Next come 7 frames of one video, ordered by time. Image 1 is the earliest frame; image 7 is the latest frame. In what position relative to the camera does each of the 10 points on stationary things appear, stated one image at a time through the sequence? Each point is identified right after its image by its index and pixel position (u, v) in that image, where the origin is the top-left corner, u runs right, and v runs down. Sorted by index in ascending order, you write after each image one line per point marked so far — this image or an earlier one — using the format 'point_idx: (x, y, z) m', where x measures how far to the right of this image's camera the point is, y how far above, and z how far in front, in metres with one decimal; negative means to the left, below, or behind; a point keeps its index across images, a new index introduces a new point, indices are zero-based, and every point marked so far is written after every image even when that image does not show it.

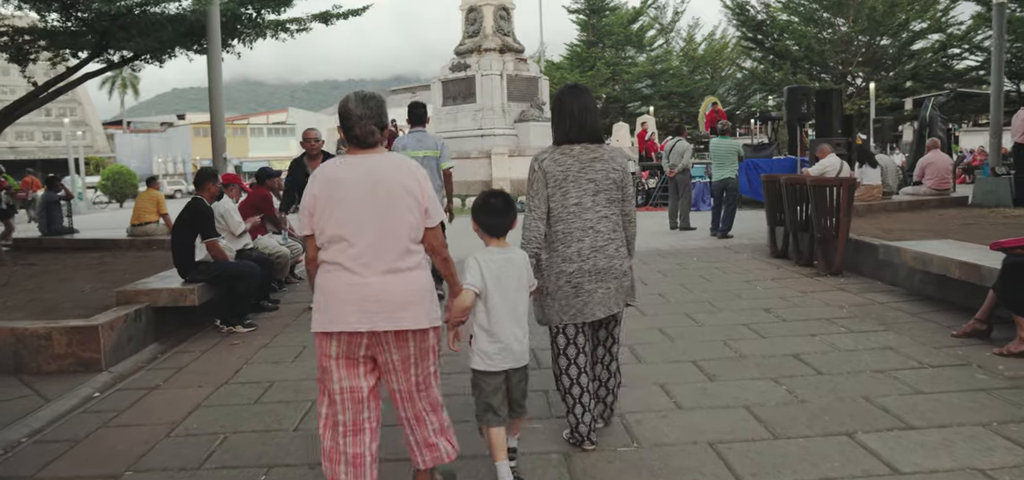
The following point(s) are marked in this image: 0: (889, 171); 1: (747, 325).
0: (+6.2, +1.1, +12.8) m
1: (+1.8, -0.6, +5.9) m
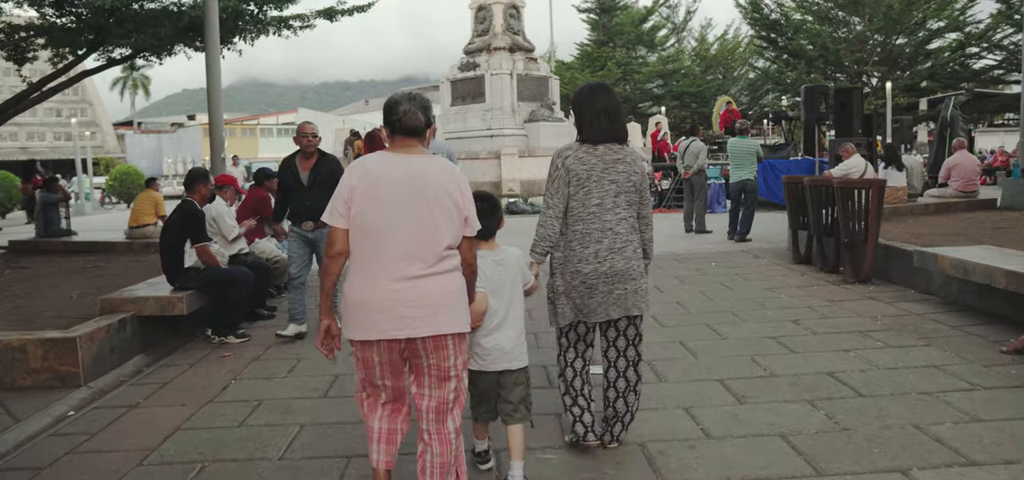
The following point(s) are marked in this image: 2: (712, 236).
0: (+6.3, +1.1, +12.3) m
1: (+1.8, -0.7, +5.5) m
2: (+3.1, +0.1, +12.2) m
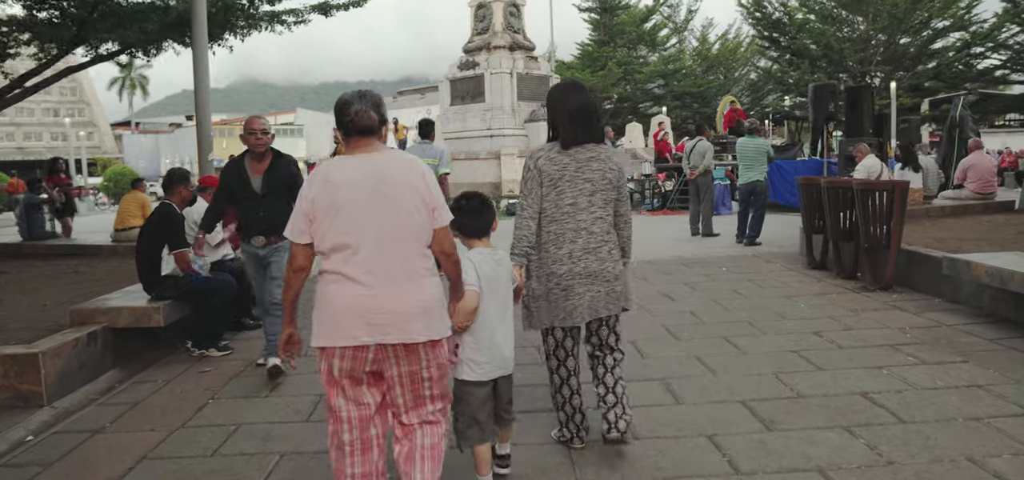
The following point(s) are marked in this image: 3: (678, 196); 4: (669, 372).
0: (+6.4, +1.0, +11.9) m
1: (+1.9, -0.7, +5.0) m
2: (+3.1, 0.0, +11.8) m
3: (+3.7, +1.0, +17.6) m
4: (+0.9, -0.8, +4.7) m
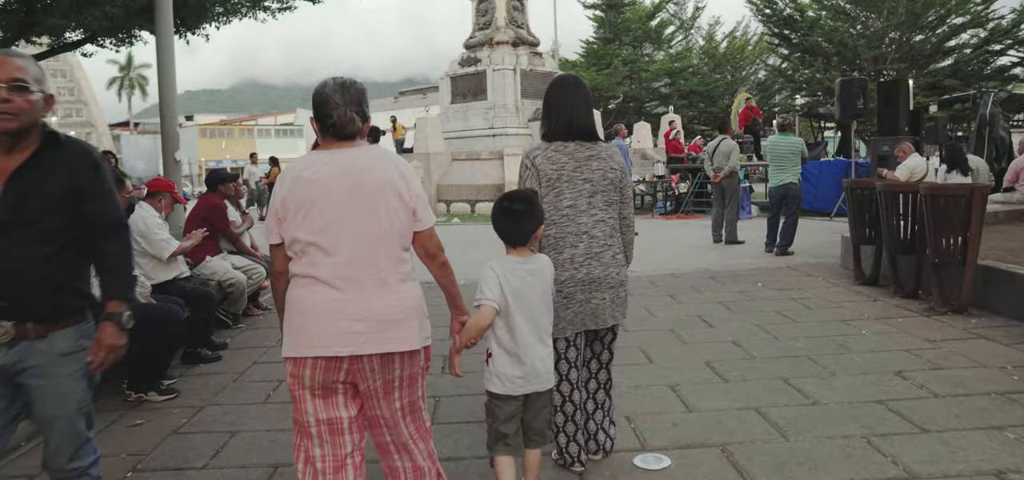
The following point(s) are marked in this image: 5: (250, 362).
0: (+6.4, +0.9, +10.8) m
1: (+1.9, -0.8, +4.0) m
2: (+3.2, -0.1, +10.7) m
3: (+3.8, +0.9, +16.5) m
4: (+1.0, -0.9, +3.6) m
5: (-1.8, -0.8, +5.5) m
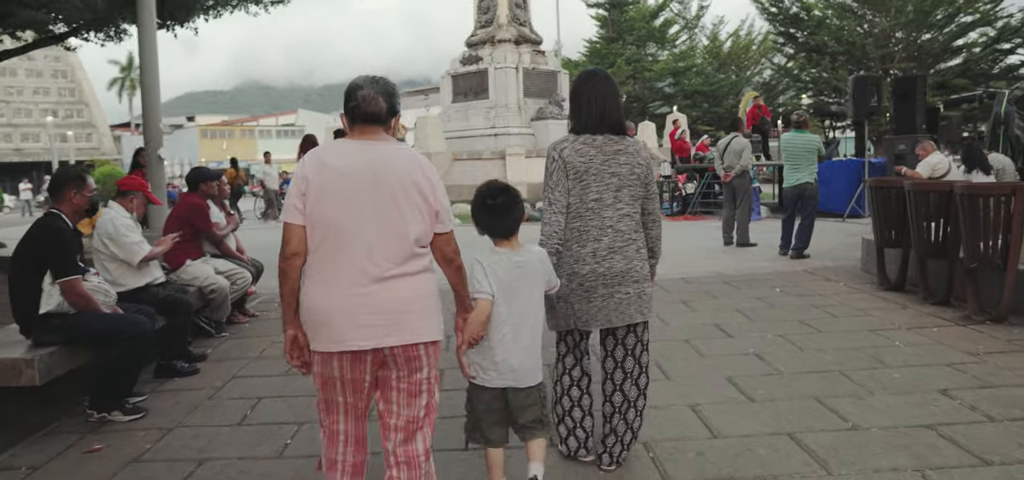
0: (+6.5, +0.9, +10.4) m
1: (+1.9, -0.9, +3.5) m
2: (+3.2, -0.1, +10.3) m
3: (+3.9, +0.8, +16.1) m
4: (+1.0, -0.9, +3.2) m
5: (-1.8, -0.9, +5.0) m
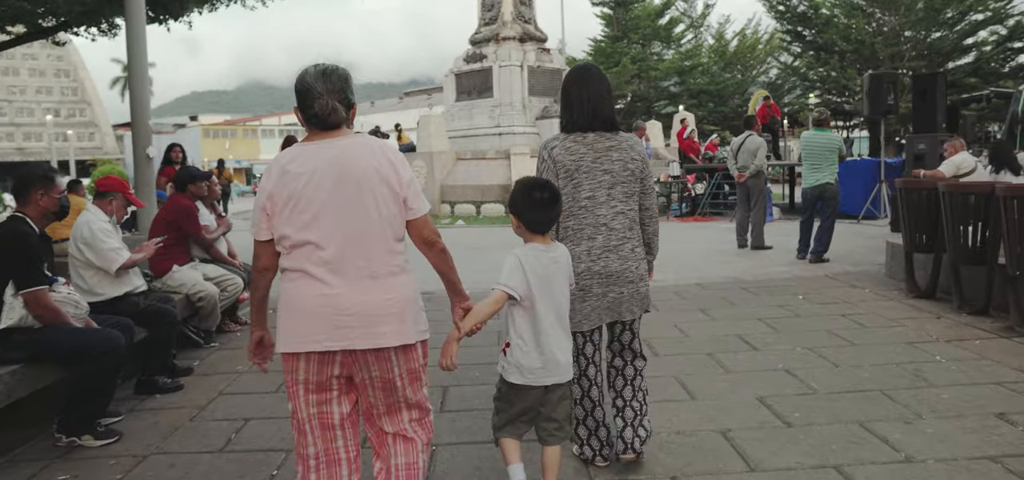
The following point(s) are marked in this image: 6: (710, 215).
0: (+6.5, +0.8, +10.0) m
1: (+2.0, -0.9, +3.1) m
2: (+3.3, -0.2, +9.9) m
3: (+4.0, +0.8, +15.7) m
4: (+1.1, -1.0, +2.8) m
5: (-1.8, -0.9, +4.6) m
6: (+3.9, +0.5, +15.5) m
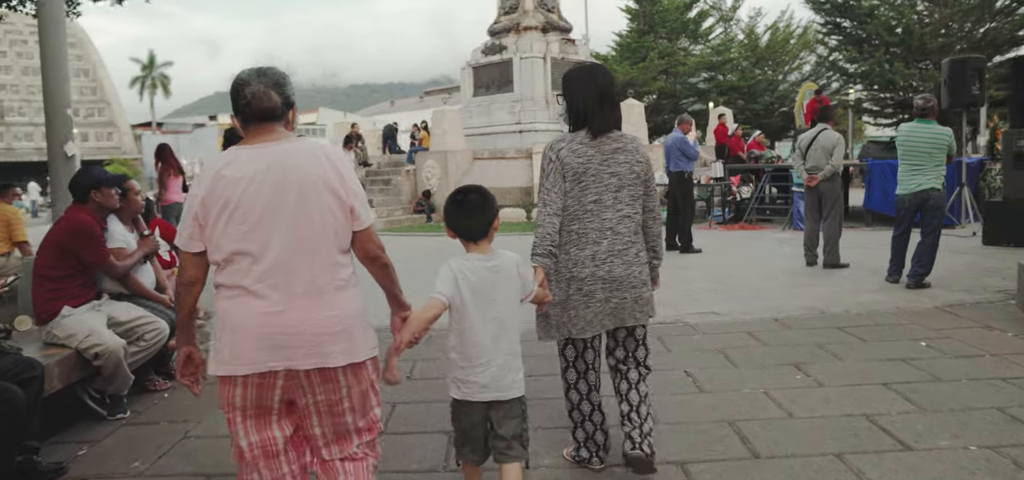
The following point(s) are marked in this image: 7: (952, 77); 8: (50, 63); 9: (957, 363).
0: (+6.8, +0.6, +8.1) m
1: (+2.0, -1.1, +1.4) m
2: (+3.6, -0.4, +8.1) m
3: (+4.4, +0.6, +13.9) m
4: (+1.1, -1.1, +1.1) m
5: (-1.7, -1.1, +3.0) m
6: (+4.3, +0.3, +13.7) m
7: (+6.4, +2.4, +11.4) m
8: (-3.3, +1.3, +5.7) m
9: (+2.6, -0.7, +4.5) m
